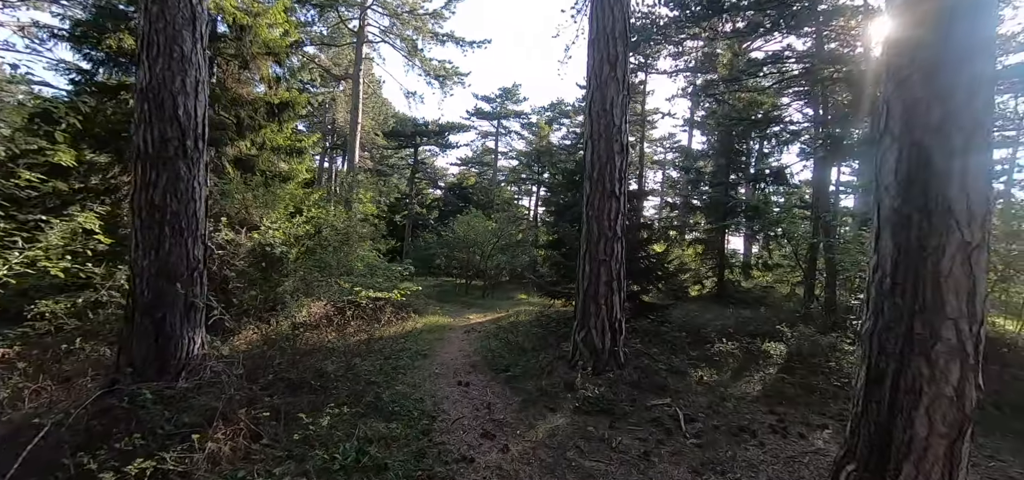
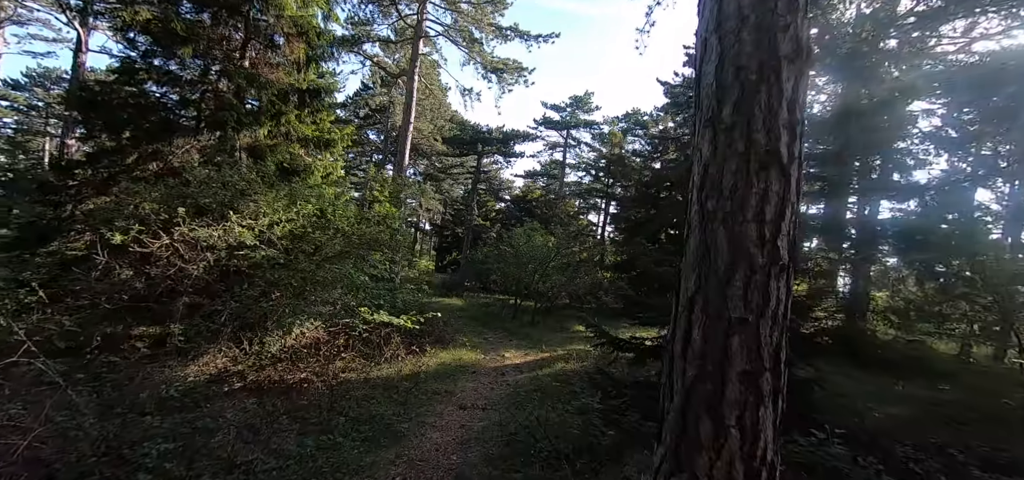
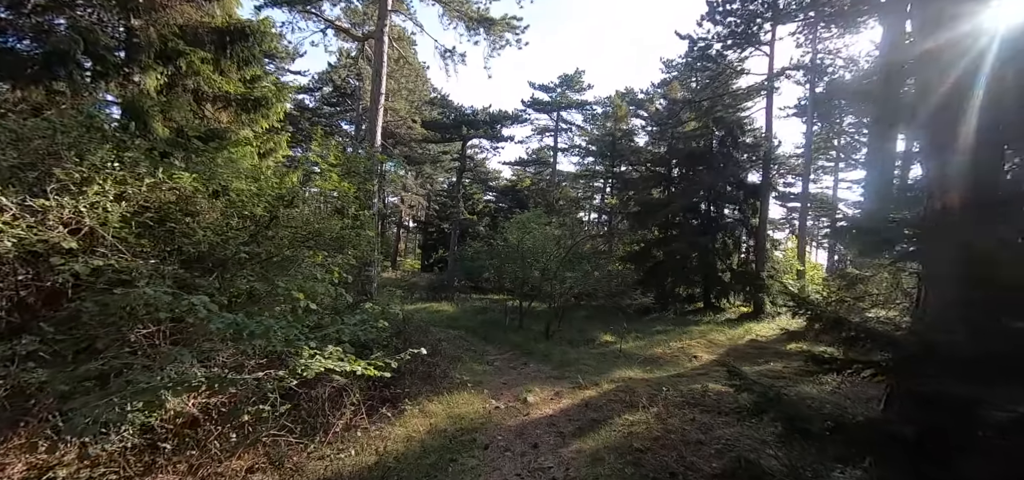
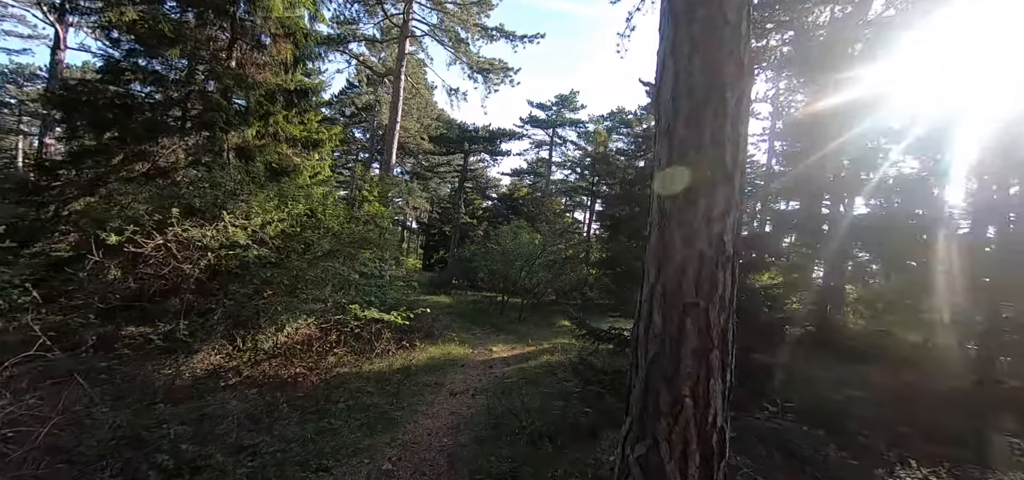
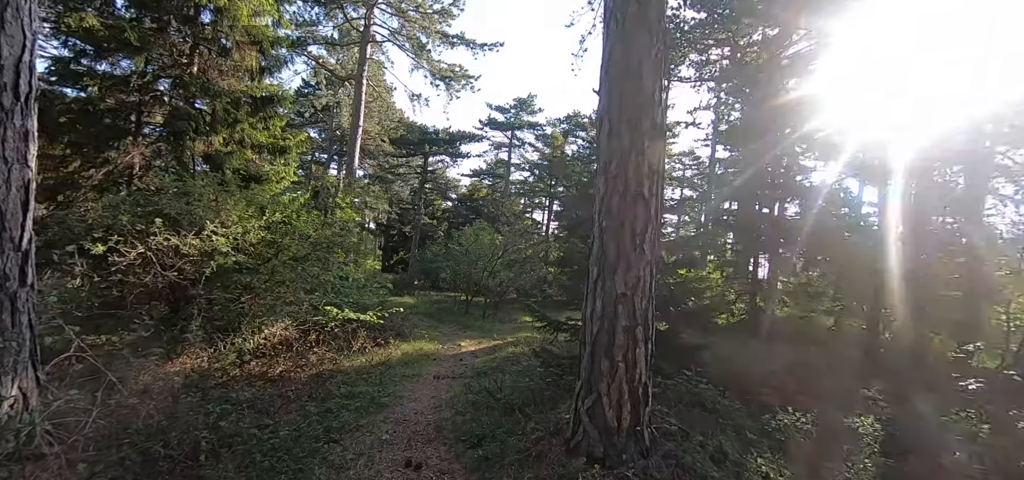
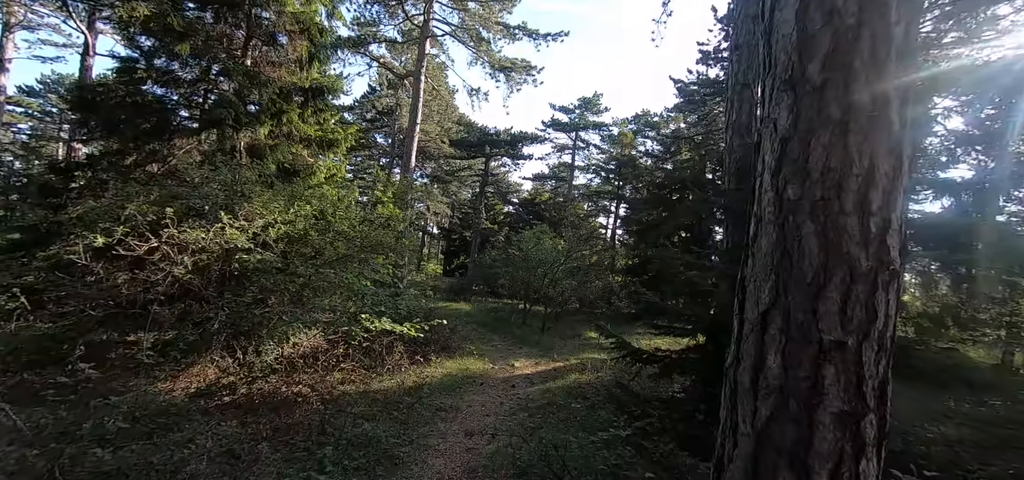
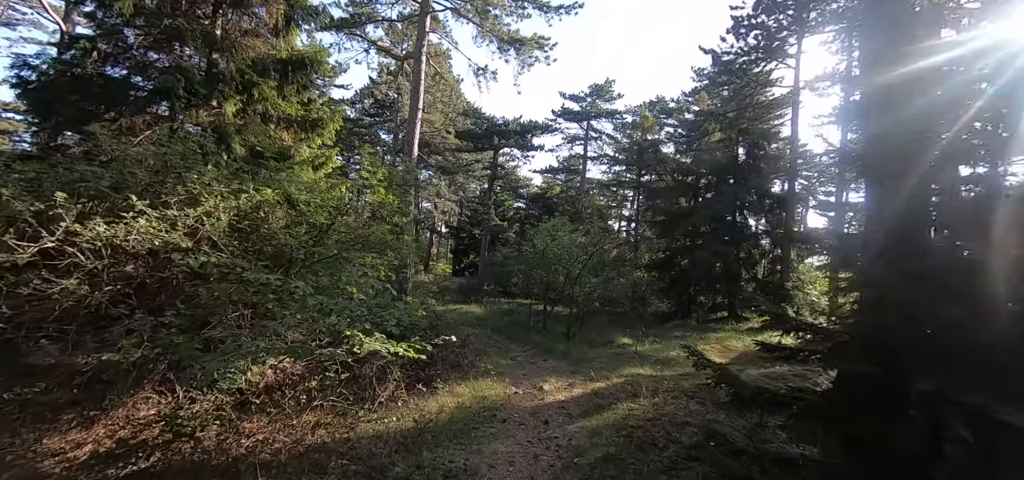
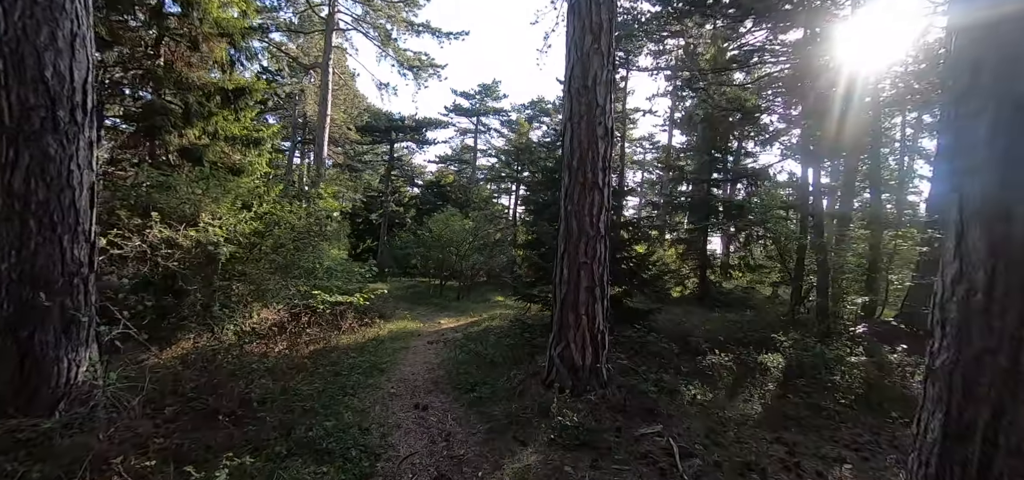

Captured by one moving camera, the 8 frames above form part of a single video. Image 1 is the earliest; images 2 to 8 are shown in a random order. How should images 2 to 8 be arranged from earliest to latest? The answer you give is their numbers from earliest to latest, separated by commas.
8, 5, 4, 2, 6, 7, 3
